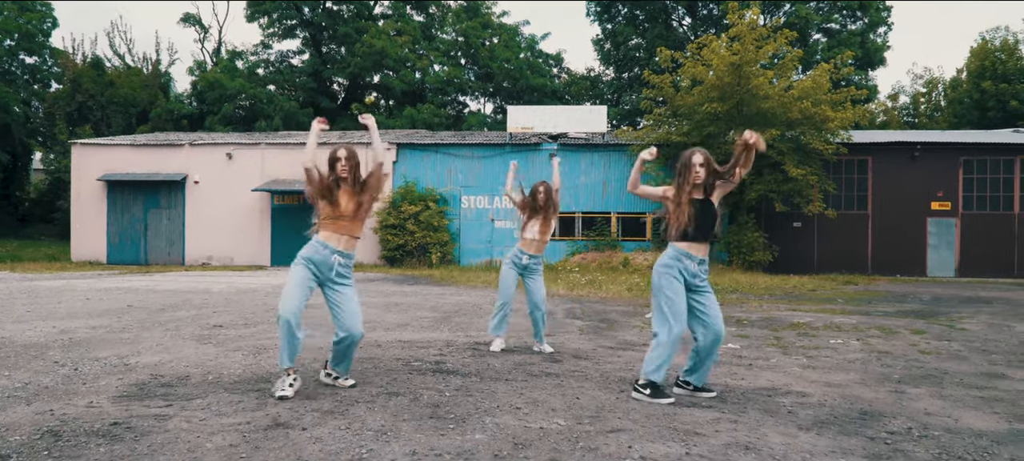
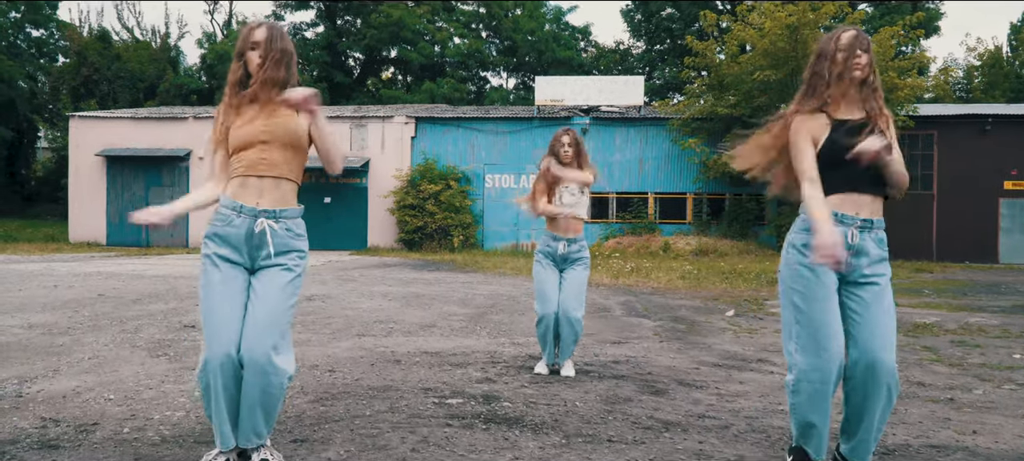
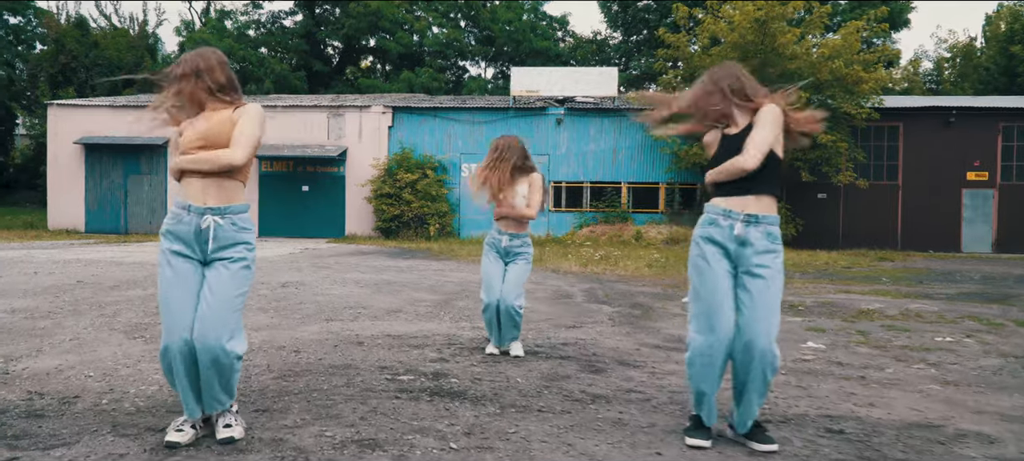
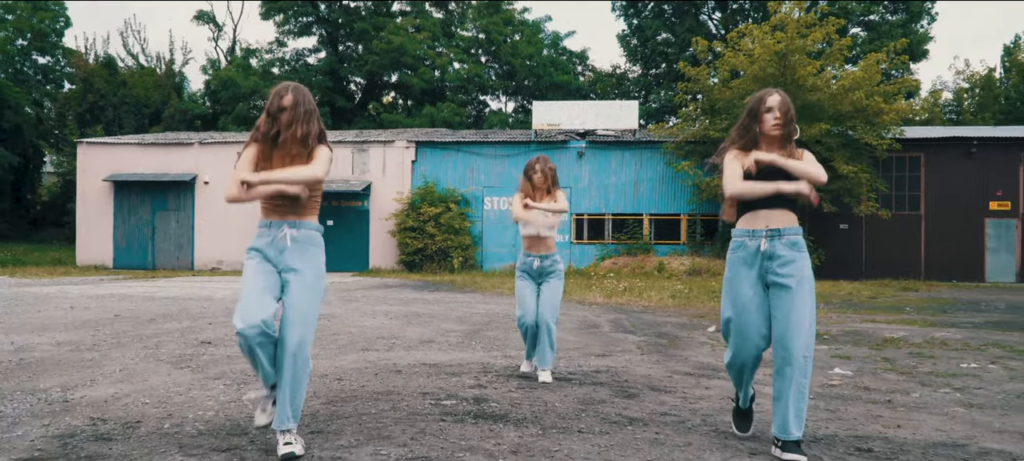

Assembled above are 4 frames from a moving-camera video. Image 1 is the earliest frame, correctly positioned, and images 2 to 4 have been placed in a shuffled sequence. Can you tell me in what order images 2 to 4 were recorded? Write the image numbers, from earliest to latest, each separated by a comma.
3, 2, 4
